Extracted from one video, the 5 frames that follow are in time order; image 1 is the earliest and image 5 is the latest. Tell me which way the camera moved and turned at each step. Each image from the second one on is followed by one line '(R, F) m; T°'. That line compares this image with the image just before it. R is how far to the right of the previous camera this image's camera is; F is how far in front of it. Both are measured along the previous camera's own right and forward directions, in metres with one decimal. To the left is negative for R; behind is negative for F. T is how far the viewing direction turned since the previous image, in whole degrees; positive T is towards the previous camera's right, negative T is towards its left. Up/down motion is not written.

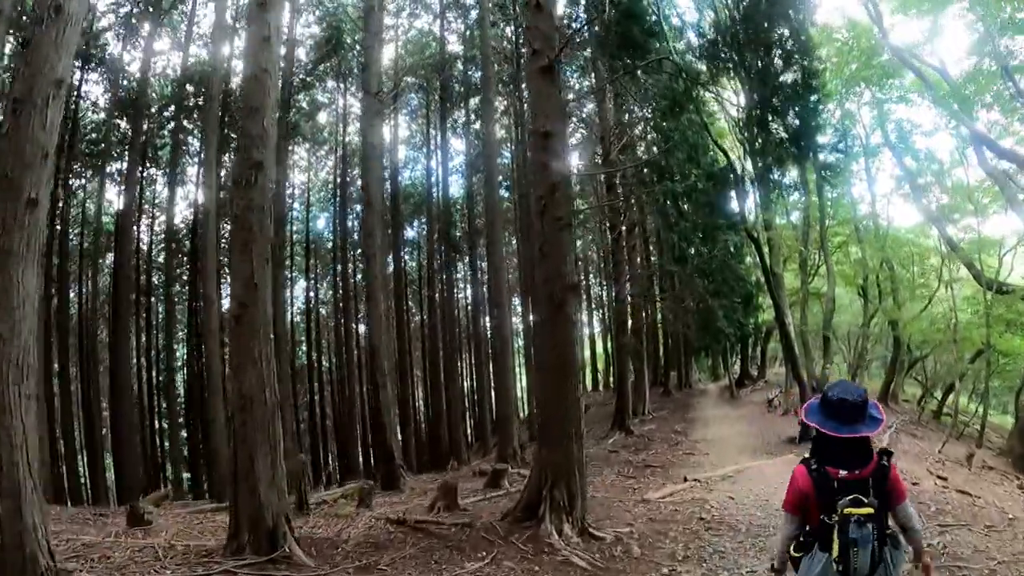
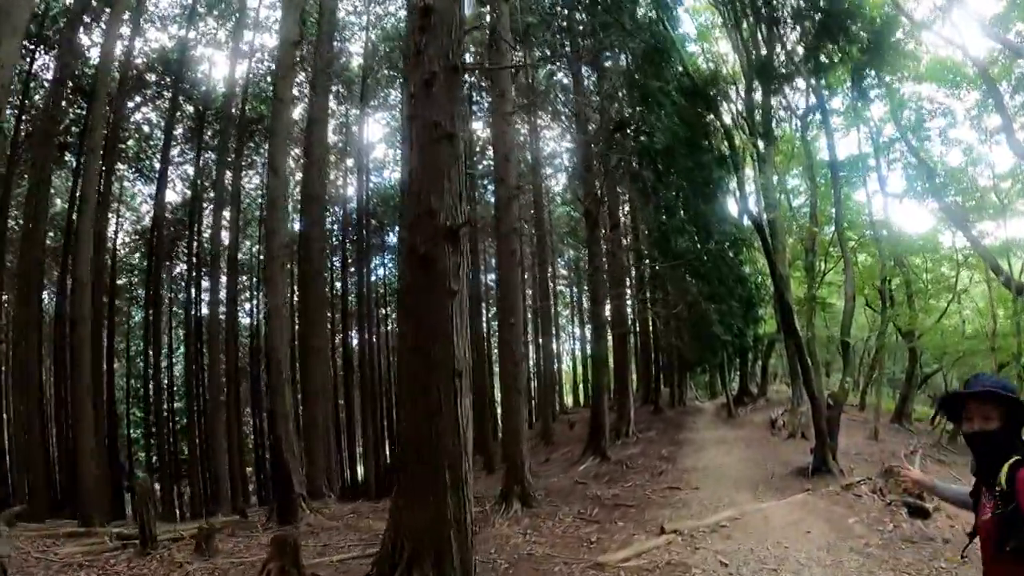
(+0.6, +1.9) m; 0°
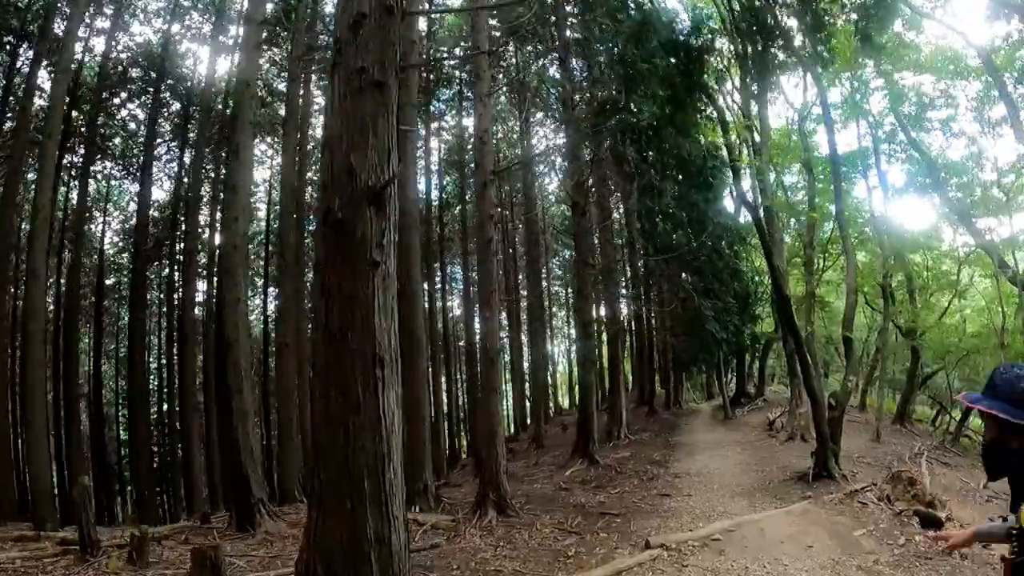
(+0.2, +0.5) m; 0°
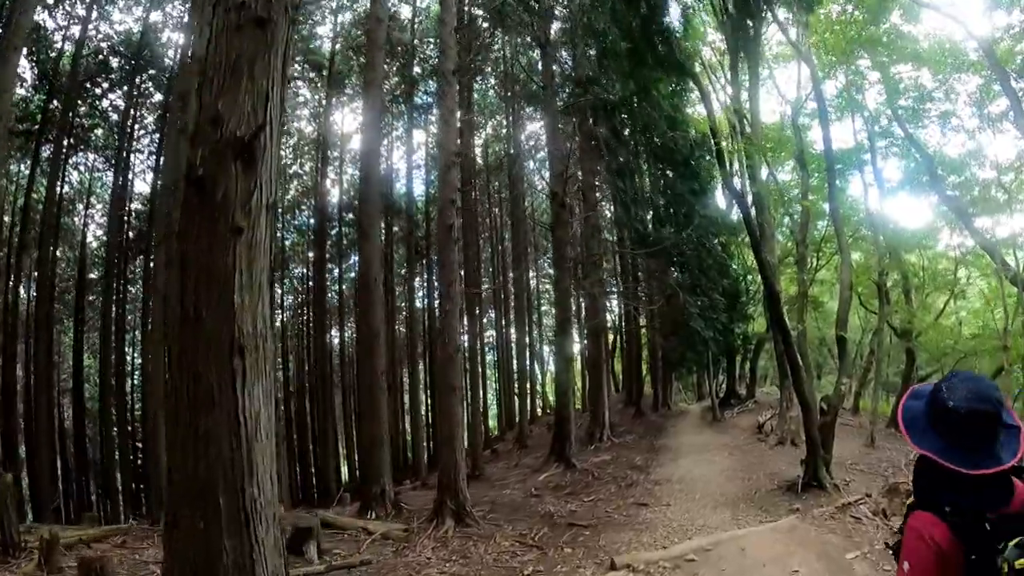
(+0.3, +0.6) m; 0°
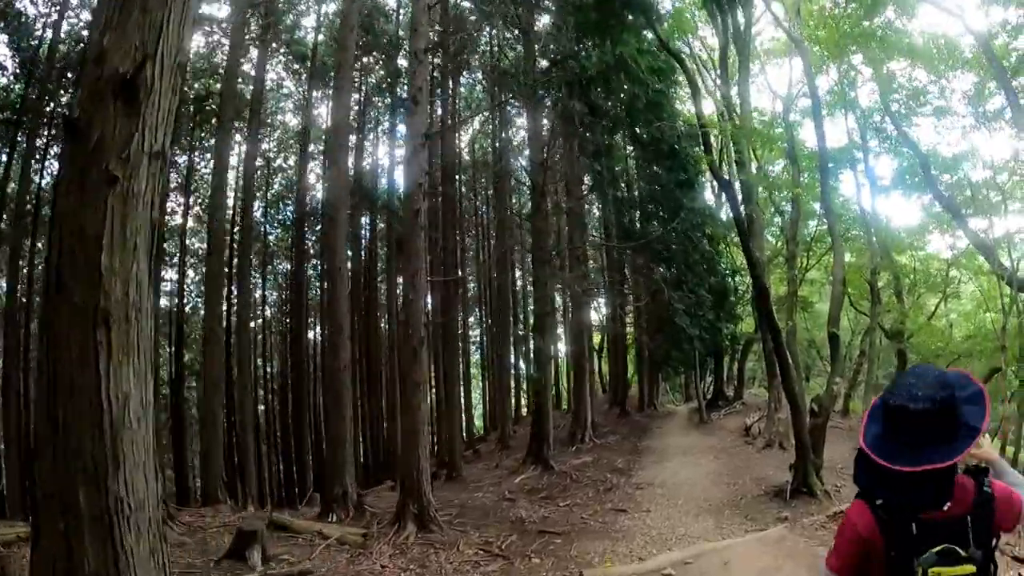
(+0.2, +0.4) m; +1°
